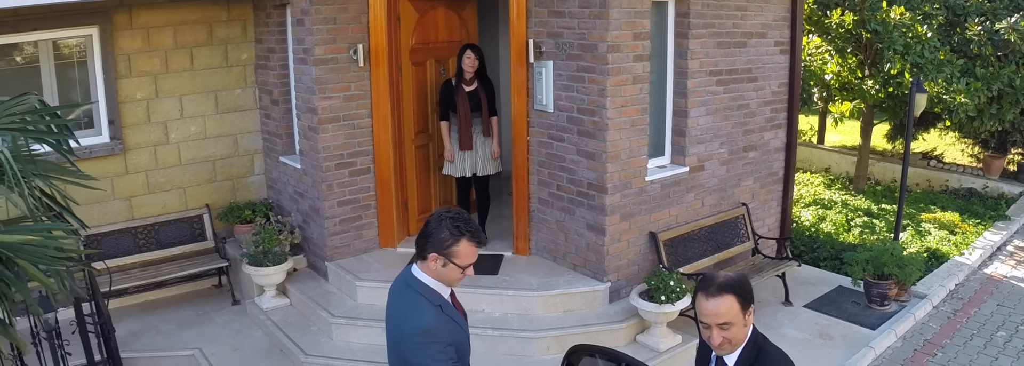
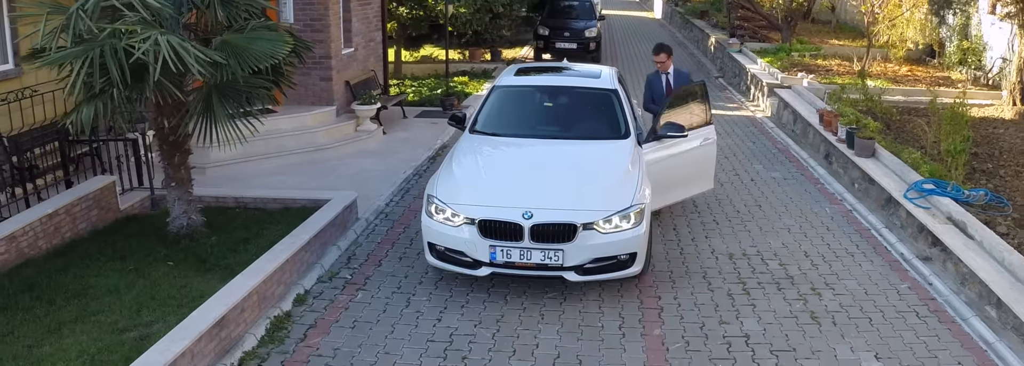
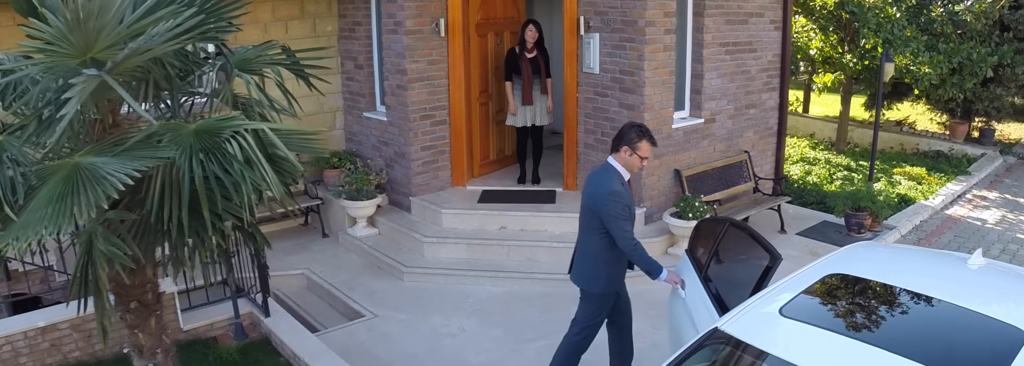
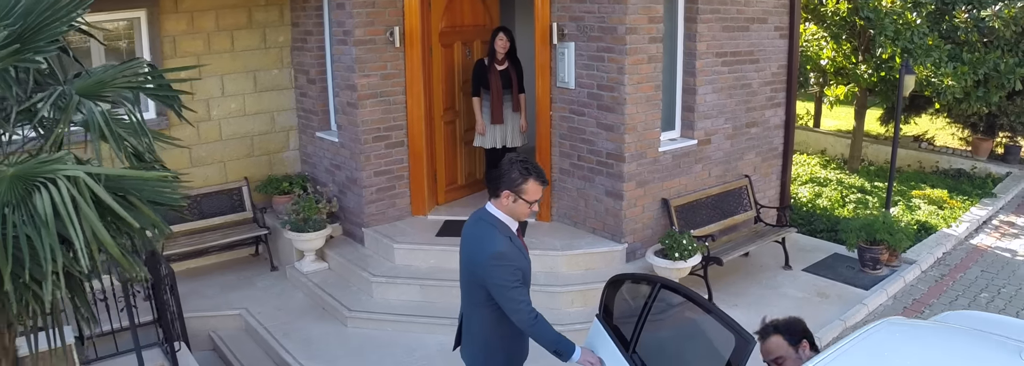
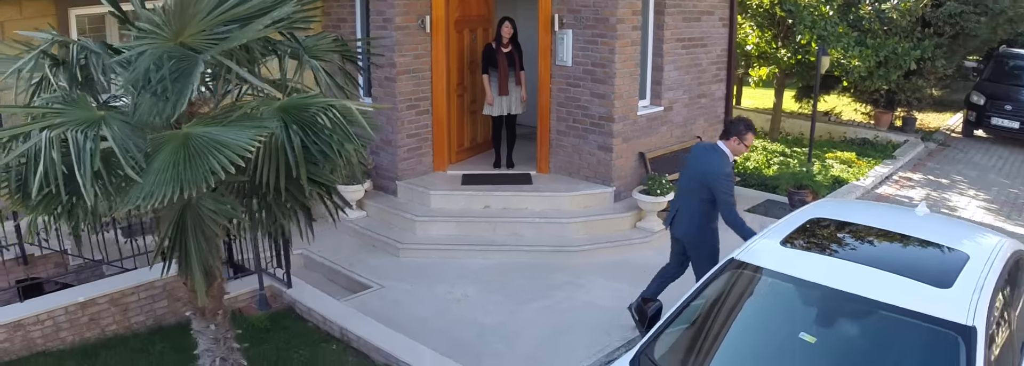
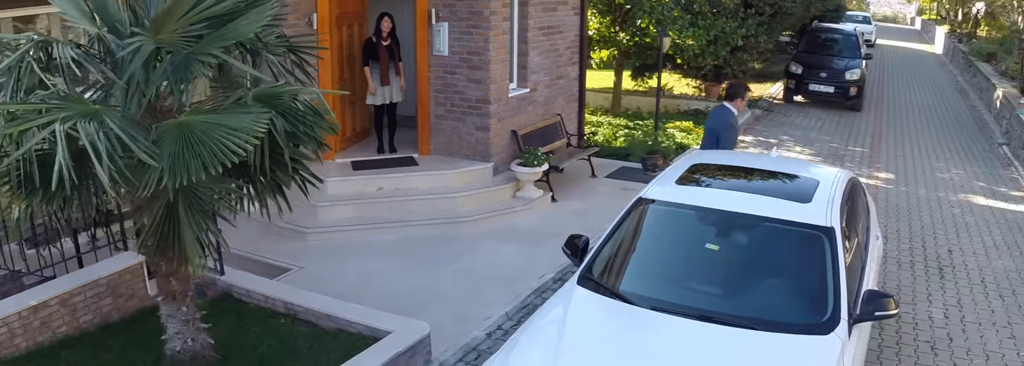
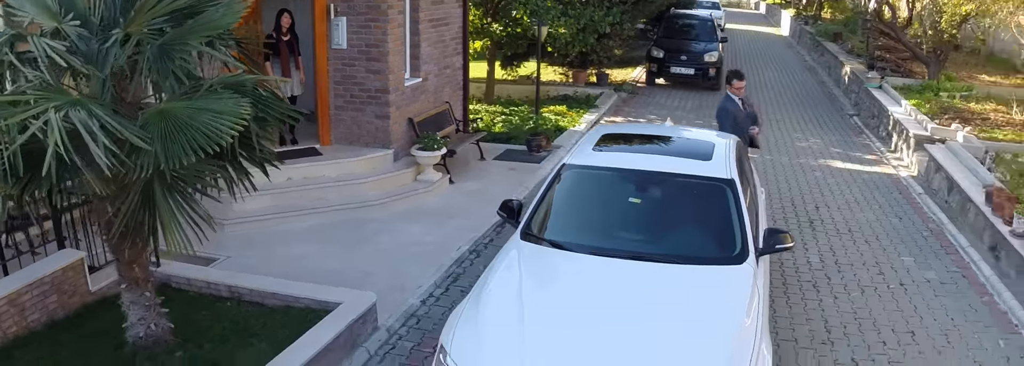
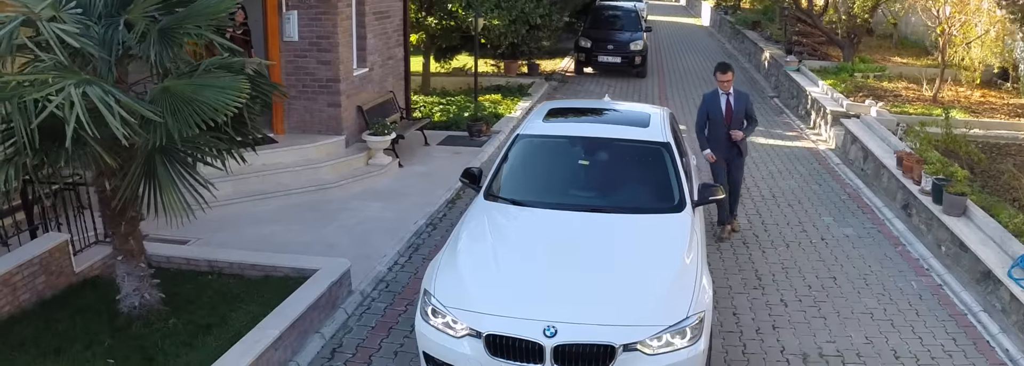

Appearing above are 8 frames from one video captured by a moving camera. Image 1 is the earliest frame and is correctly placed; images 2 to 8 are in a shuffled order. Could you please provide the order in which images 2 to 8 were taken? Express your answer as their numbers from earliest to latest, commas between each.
4, 3, 5, 6, 7, 8, 2
